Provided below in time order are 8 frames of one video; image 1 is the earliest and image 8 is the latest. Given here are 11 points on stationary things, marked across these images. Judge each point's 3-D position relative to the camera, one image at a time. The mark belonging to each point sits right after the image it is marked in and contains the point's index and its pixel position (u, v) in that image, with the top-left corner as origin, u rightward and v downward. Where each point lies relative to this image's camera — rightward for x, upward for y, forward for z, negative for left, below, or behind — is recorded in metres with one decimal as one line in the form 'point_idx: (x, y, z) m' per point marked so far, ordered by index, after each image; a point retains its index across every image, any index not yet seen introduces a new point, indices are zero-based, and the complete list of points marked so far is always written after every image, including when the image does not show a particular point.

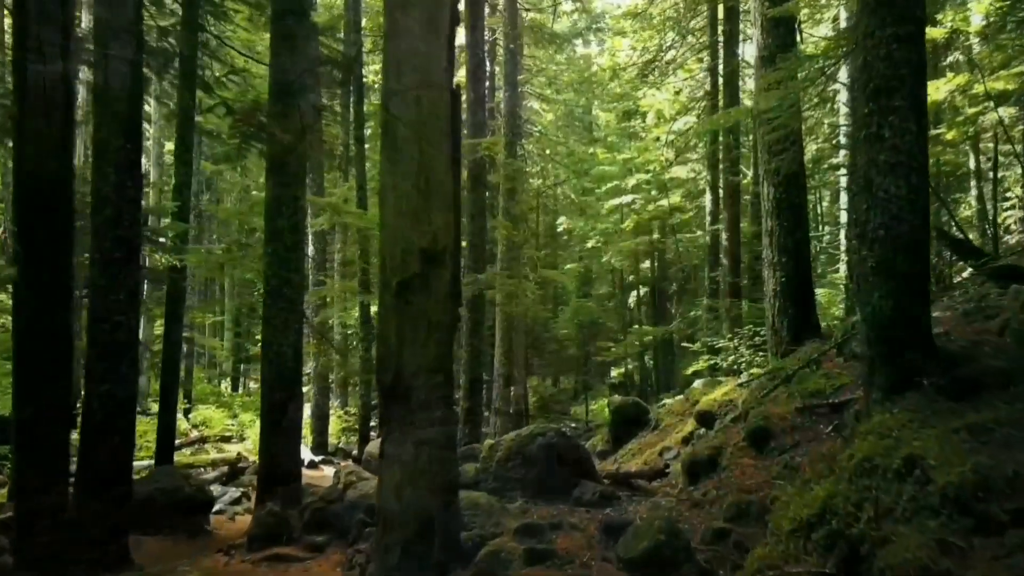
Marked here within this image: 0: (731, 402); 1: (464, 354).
0: (+2.3, -1.2, +7.3) m
1: (-0.8, -1.2, +12.5) m
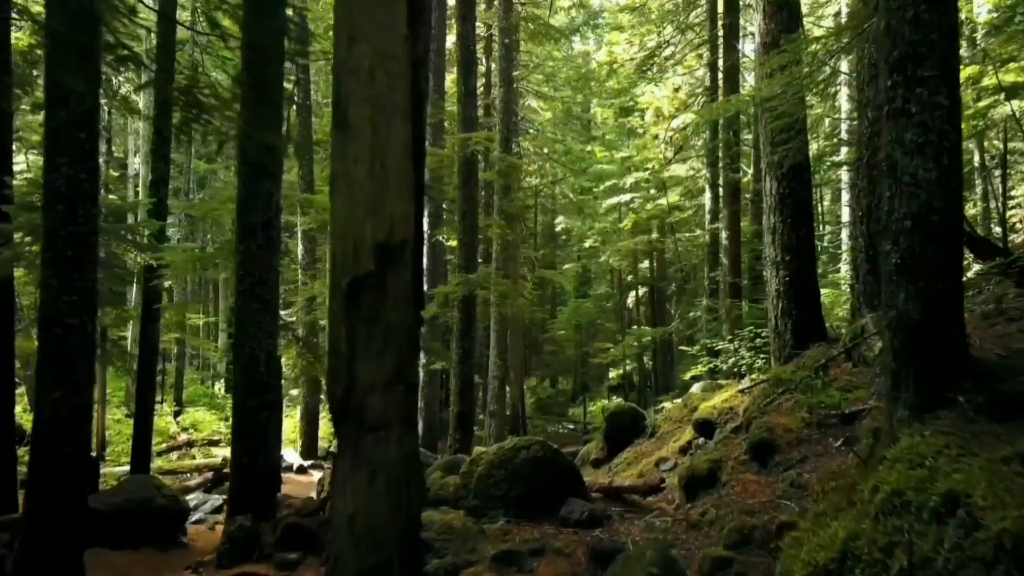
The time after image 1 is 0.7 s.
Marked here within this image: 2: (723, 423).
0: (+2.1, -1.2, +6.9) m
1: (-1.0, -1.2, +12.1) m
2: (+2.0, -1.3, +6.7) m
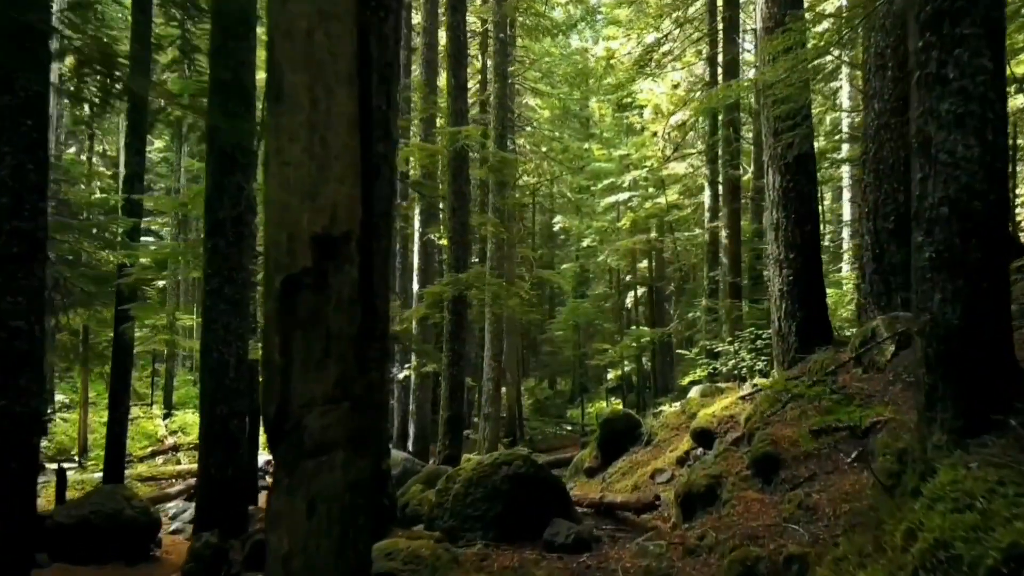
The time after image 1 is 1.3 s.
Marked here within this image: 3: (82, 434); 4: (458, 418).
0: (+2.0, -1.2, +6.4) m
1: (-1.1, -1.2, +11.6) m
2: (+1.9, -1.3, +6.3) m
3: (-10.1, -3.4, +16.6) m
4: (-0.9, -2.1, +11.5) m
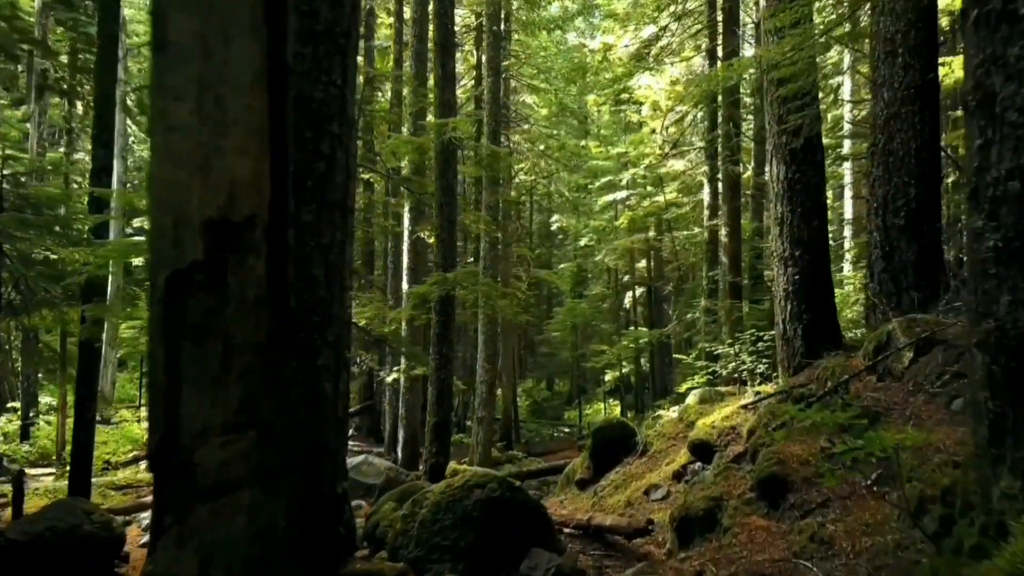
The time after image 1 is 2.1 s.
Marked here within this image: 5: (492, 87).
0: (+1.9, -1.2, +5.9) m
1: (-1.3, -1.2, +11.1) m
2: (+1.7, -1.3, +5.8) m
3: (-10.2, -3.4, +16.1) m
4: (-1.0, -2.1, +11.0) m
5: (-0.5, +5.3, +18.6) m
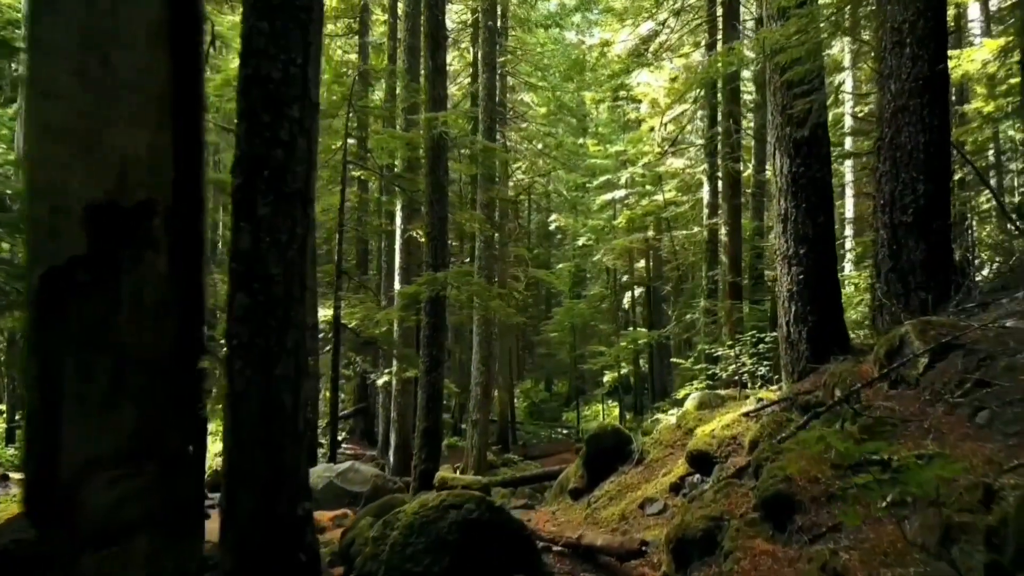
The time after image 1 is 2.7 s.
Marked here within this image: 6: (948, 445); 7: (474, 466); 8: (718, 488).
0: (+1.7, -1.2, +5.6) m
1: (-1.4, -1.2, +10.7) m
2: (+1.6, -1.3, +5.4) m
3: (-10.3, -3.4, +15.7) m
4: (-1.1, -2.1, +10.6) m
5: (-0.6, +5.3, +18.3) m
6: (+2.4, -0.9, +3.9) m
7: (-0.9, -4.3, +17.4) m
8: (+1.4, -1.4, +4.9) m
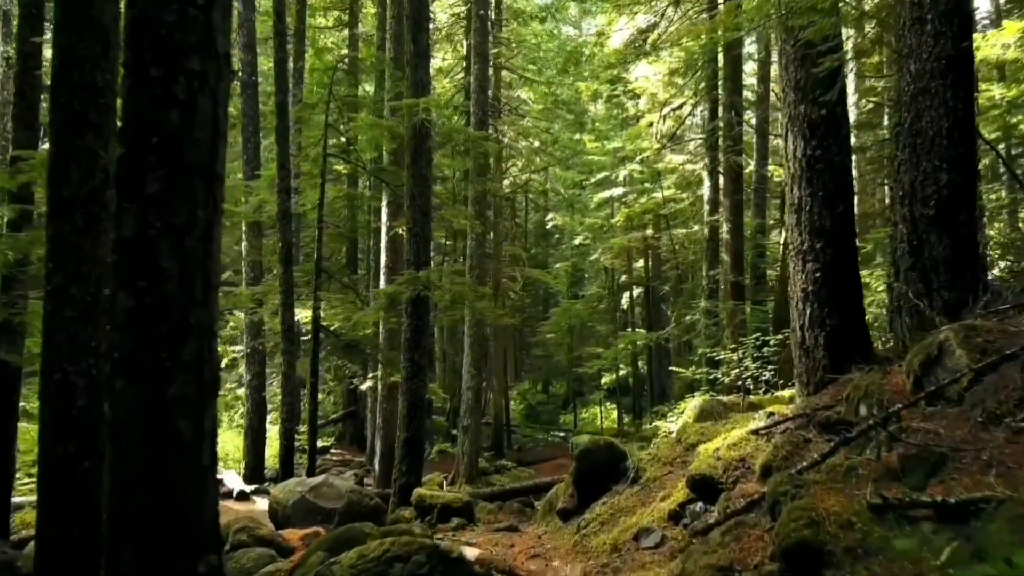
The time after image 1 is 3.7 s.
0: (+1.6, -1.2, +4.9) m
1: (-1.5, -1.2, +10.0) m
2: (+1.5, -1.3, +4.7) m
3: (-10.5, -3.4, +15.0) m
4: (-1.3, -2.1, +9.9) m
5: (-0.8, +5.3, +17.5) m
6: (+2.2, -0.9, +3.2) m
7: (-1.1, -4.3, +16.7) m
8: (+1.3, -1.4, +4.2) m
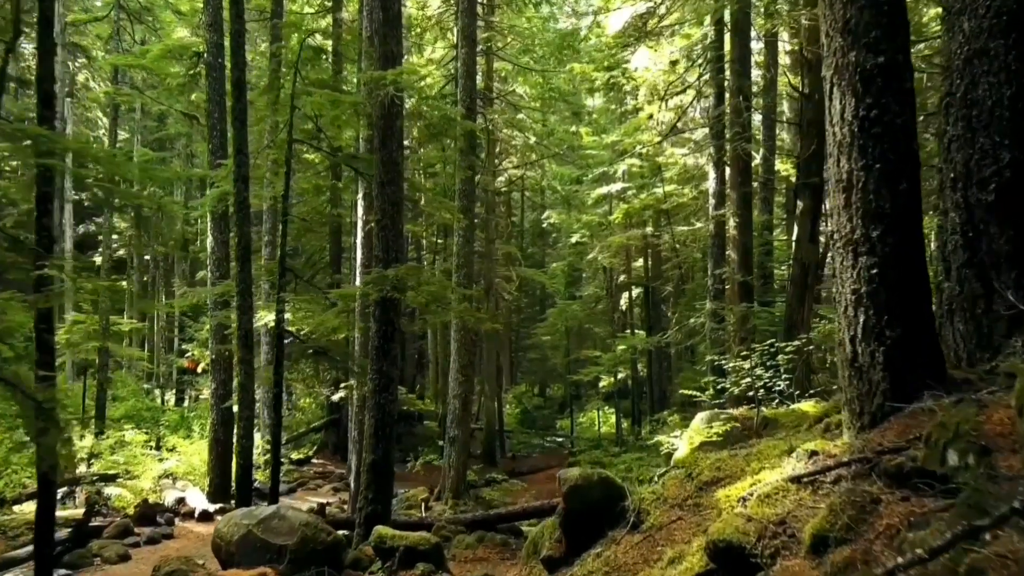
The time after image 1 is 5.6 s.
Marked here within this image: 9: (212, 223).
0: (+1.4, -1.2, +3.6) m
1: (-1.8, -1.2, +8.8) m
2: (+1.3, -1.3, +3.5) m
3: (-10.7, -3.4, +13.8) m
4: (-1.5, -2.1, +8.7) m
5: (-1.0, +5.3, +16.3) m
6: (+2.0, -0.9, +1.9) m
7: (-1.3, -4.4, +15.4) m
8: (+1.1, -1.4, +3.0) m
9: (-5.6, +1.2, +13.2) m
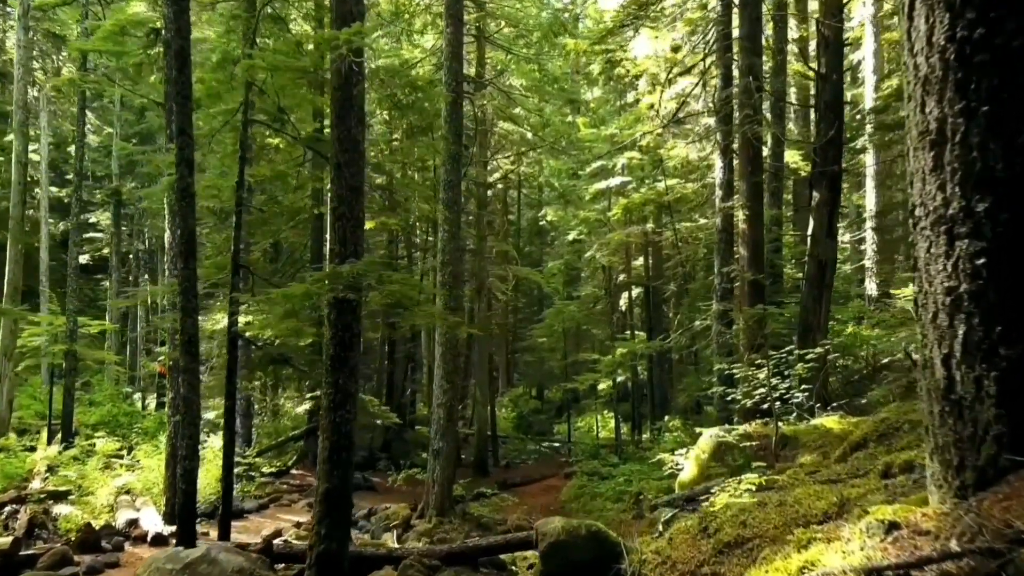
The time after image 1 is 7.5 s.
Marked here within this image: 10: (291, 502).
0: (+1.1, -1.2, +2.4) m
1: (-2.0, -1.2, +7.5) m
2: (+1.0, -1.3, +2.2) m
3: (-10.9, -3.4, +12.5) m
4: (-1.7, -2.1, +7.4) m
5: (-1.3, +5.3, +15.1) m
6: (+1.8, -0.9, +0.7) m
7: (-1.6, -4.3, +14.2) m
8: (+0.8, -1.4, +1.7) m
9: (-5.8, +1.2, +12.0) m
10: (-4.8, -4.7, +15.5) m
